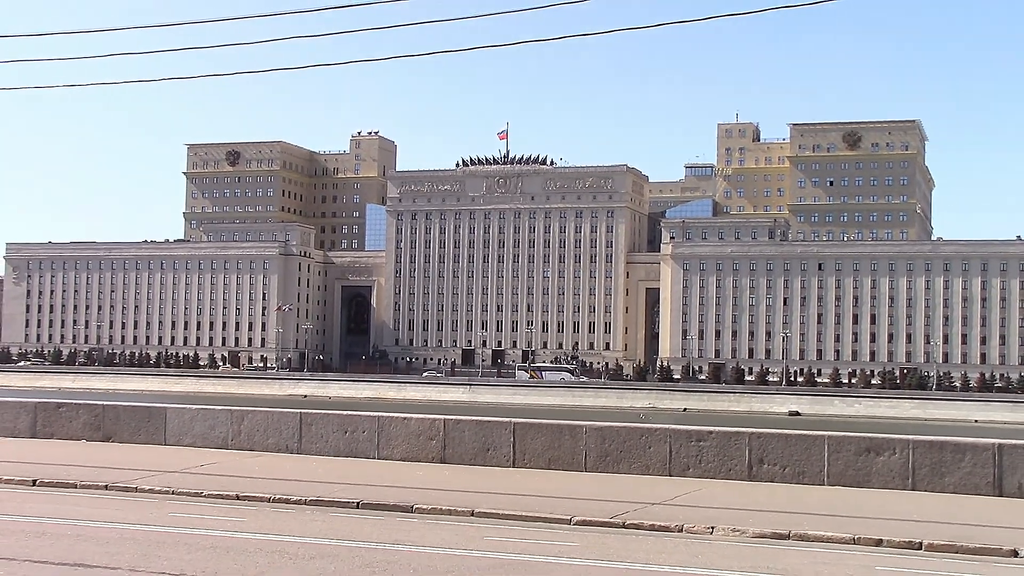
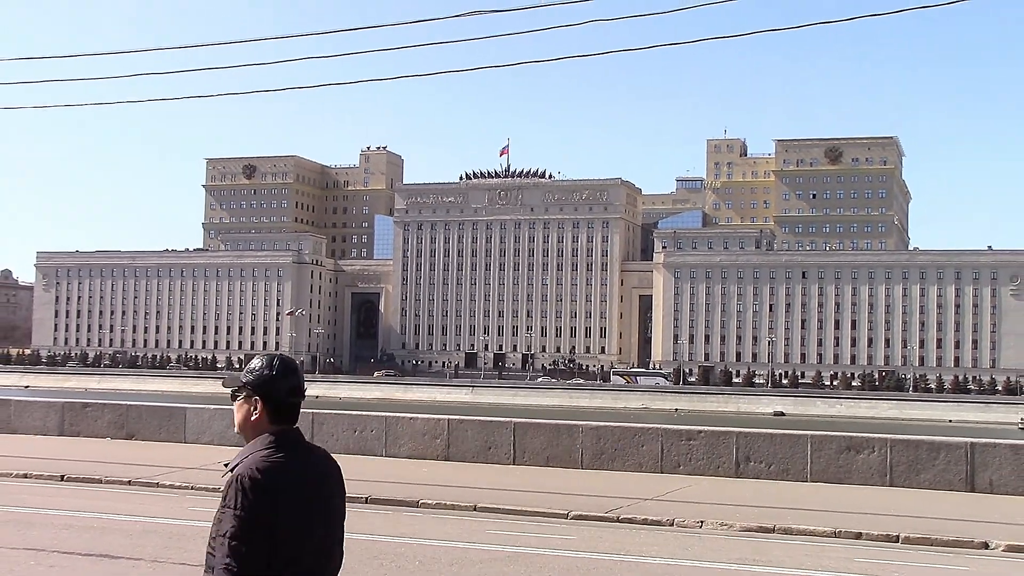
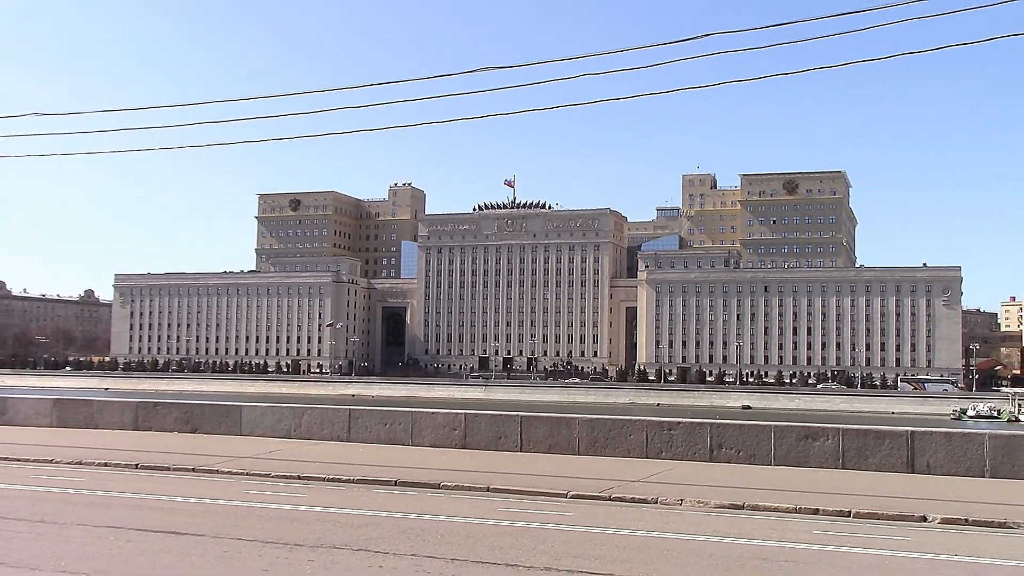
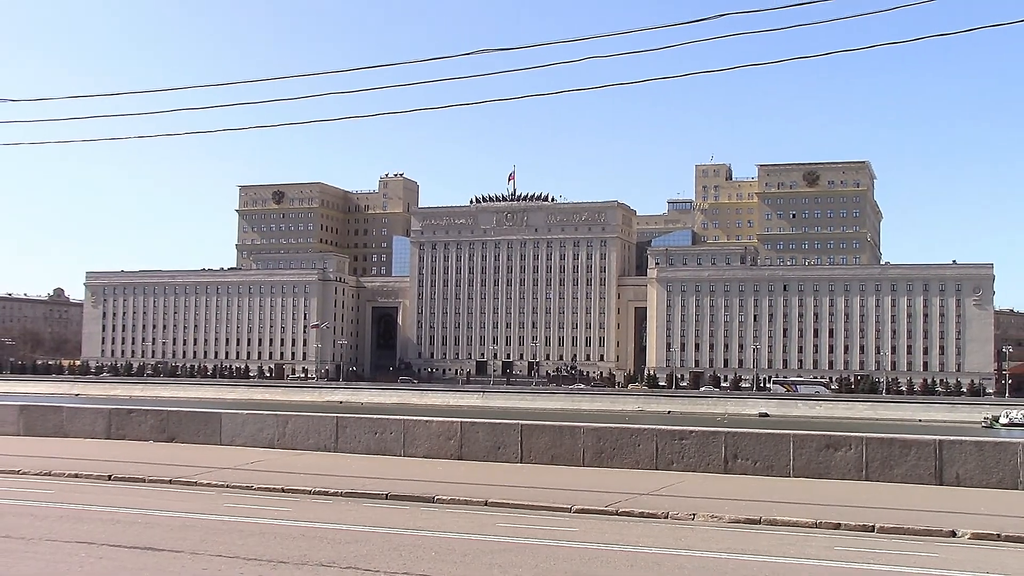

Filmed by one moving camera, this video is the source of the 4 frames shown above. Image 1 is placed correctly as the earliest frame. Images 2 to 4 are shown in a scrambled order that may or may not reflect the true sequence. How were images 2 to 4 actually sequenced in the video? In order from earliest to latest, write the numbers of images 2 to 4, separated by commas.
2, 4, 3
